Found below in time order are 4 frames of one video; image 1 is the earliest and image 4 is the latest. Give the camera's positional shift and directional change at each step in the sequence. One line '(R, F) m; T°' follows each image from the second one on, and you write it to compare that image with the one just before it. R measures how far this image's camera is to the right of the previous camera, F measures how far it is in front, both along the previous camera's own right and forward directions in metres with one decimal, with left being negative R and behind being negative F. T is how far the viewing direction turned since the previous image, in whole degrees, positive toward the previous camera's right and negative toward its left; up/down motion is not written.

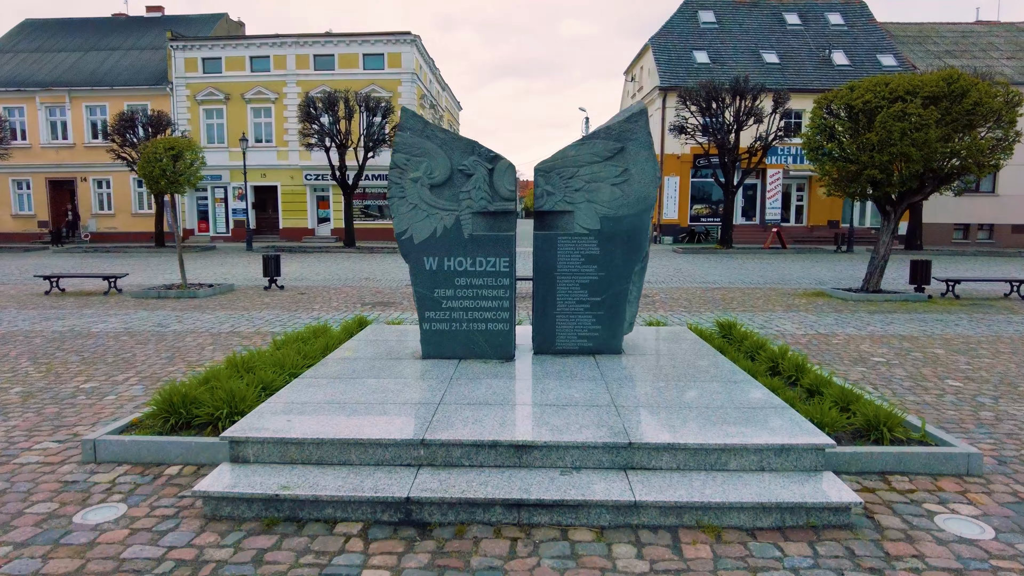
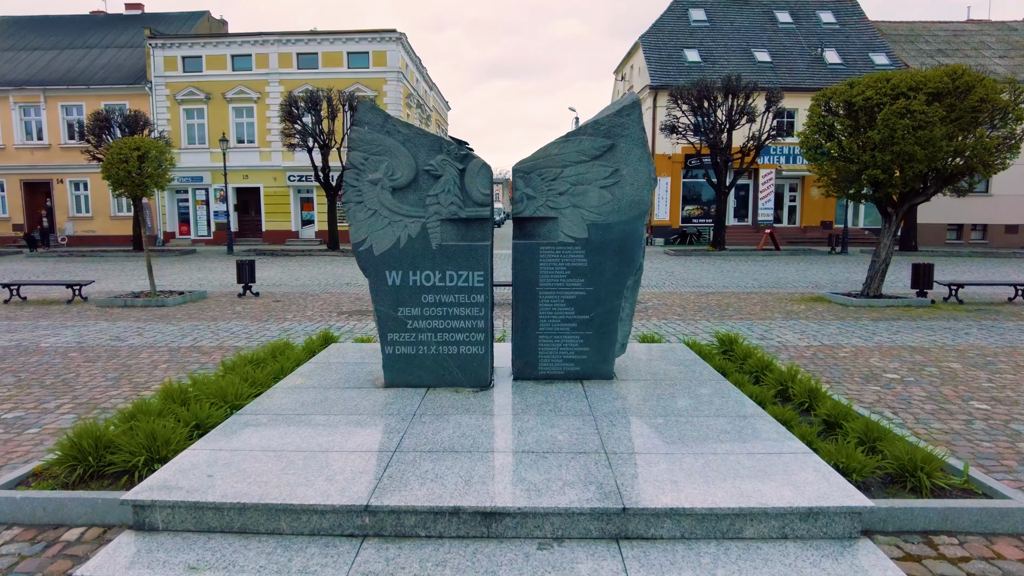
(+0.1, +0.7) m; +1°
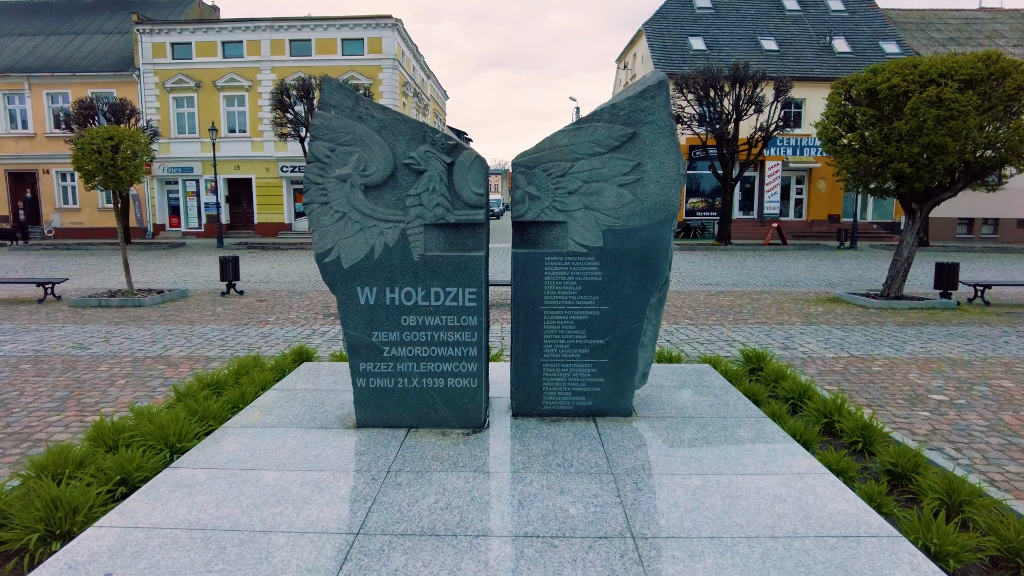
(0.0, +0.9) m; 0°
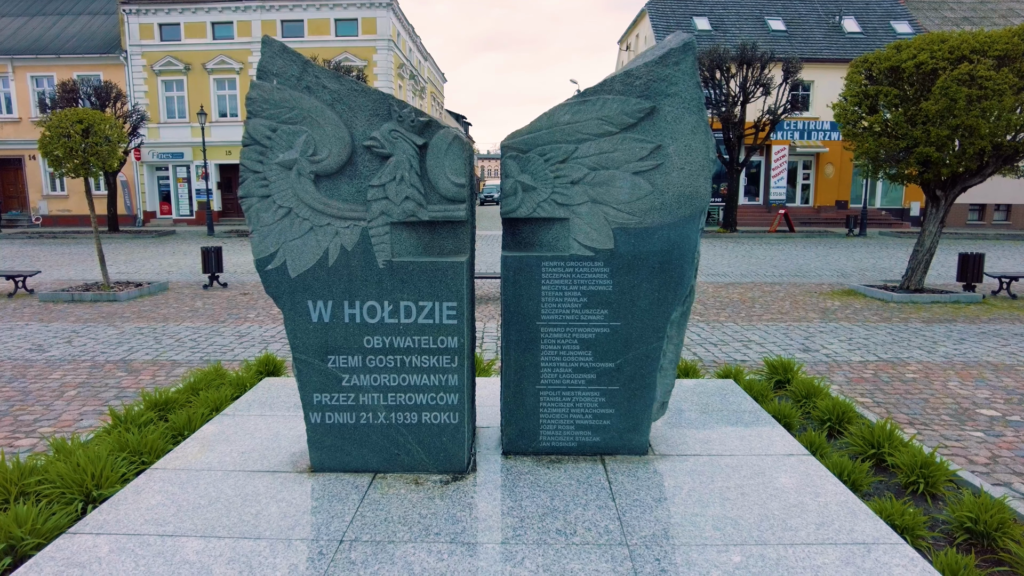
(+0.1, +0.8) m; 0°
